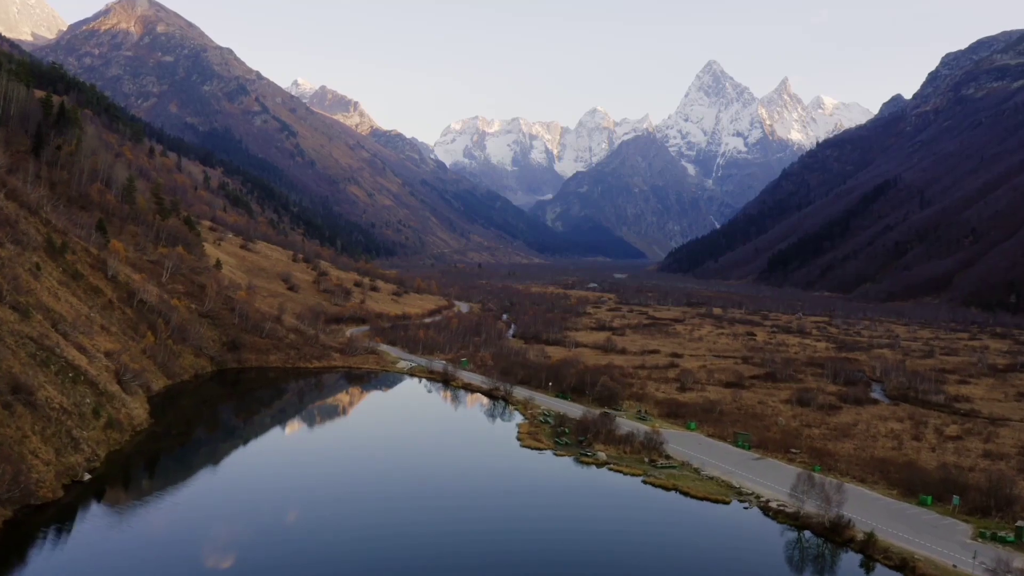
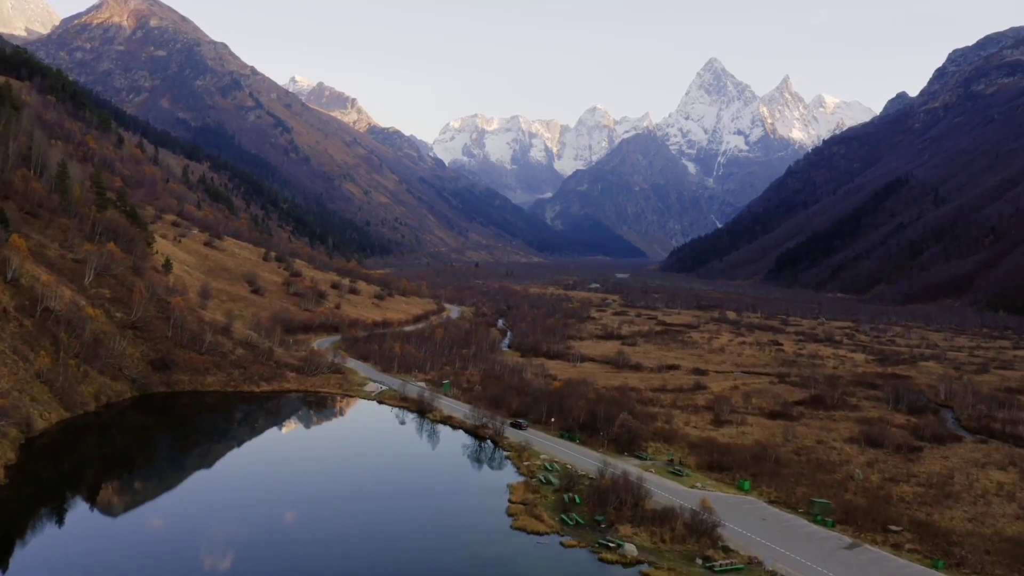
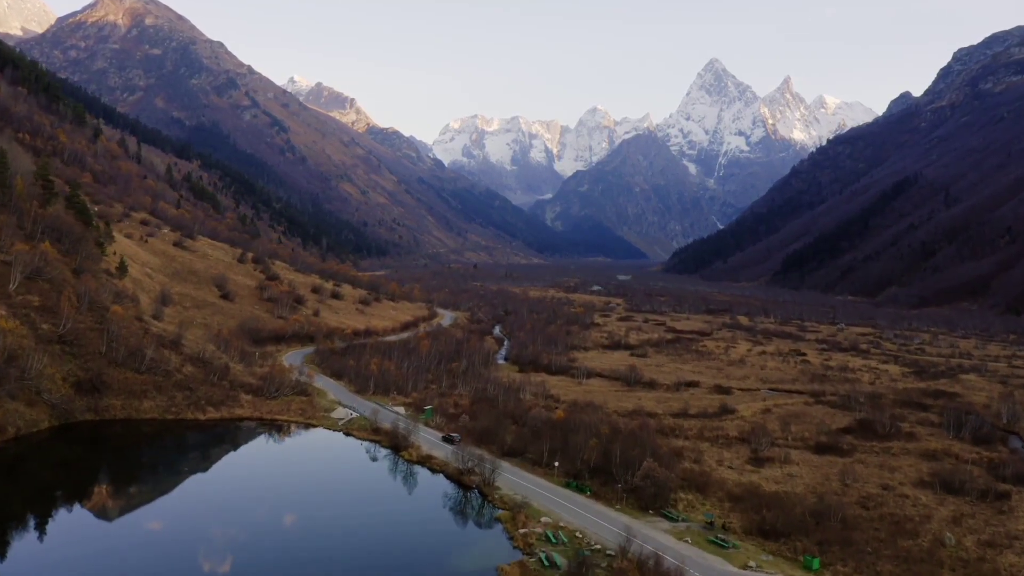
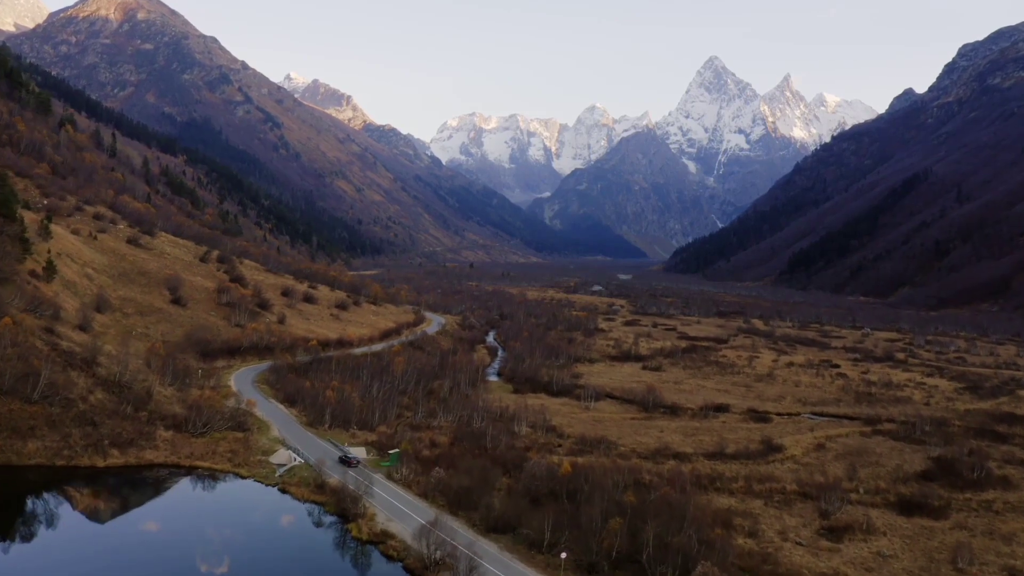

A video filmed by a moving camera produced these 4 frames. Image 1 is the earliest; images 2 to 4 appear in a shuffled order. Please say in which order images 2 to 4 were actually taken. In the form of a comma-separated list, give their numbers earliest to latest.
2, 3, 4
